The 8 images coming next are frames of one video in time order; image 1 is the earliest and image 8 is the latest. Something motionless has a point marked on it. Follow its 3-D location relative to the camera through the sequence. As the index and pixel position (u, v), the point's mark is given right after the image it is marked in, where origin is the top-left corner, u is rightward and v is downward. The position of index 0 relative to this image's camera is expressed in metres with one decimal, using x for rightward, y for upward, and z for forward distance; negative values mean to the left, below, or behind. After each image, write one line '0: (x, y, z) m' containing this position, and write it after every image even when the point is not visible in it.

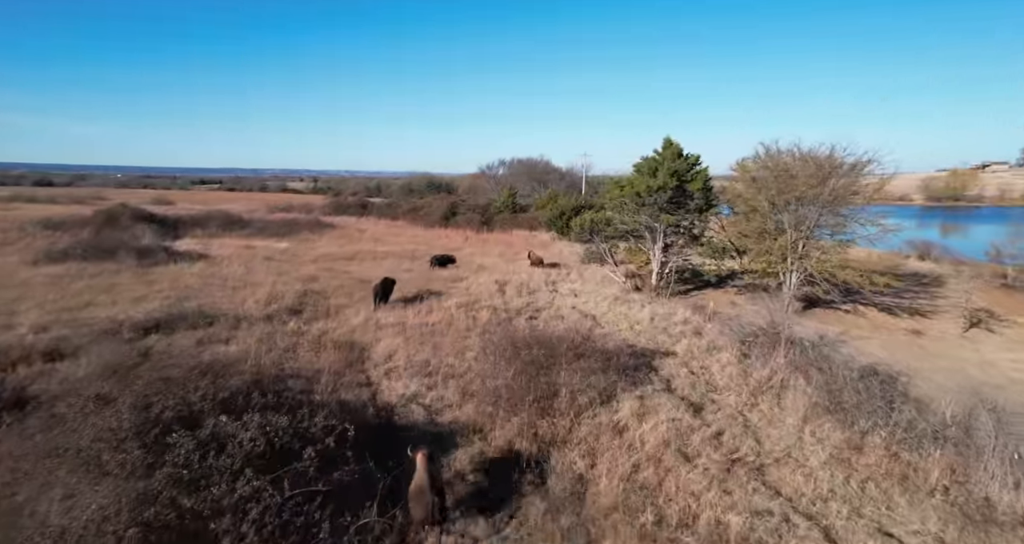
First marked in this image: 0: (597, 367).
0: (+1.5, -1.7, +10.1) m
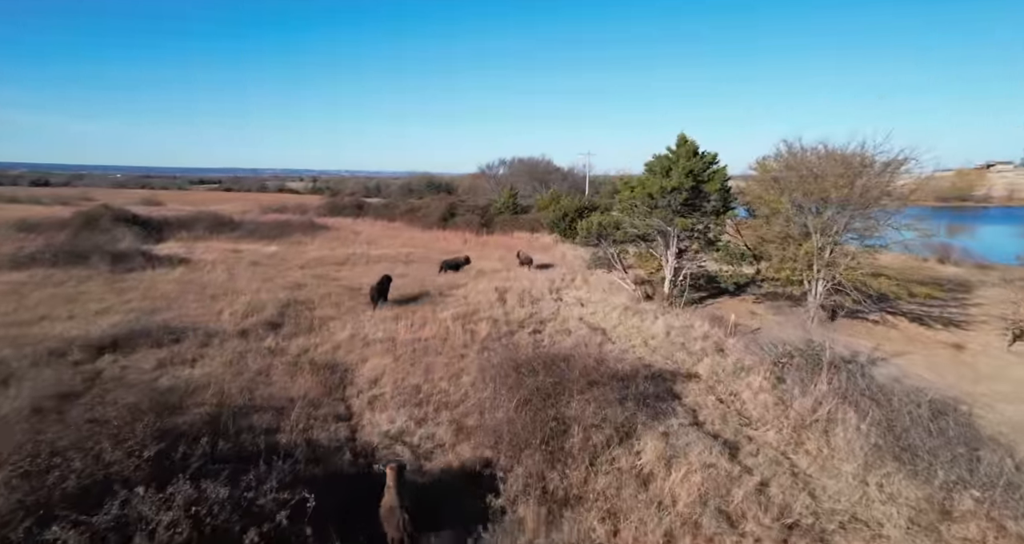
0: (+1.5, -1.9, +8.8) m
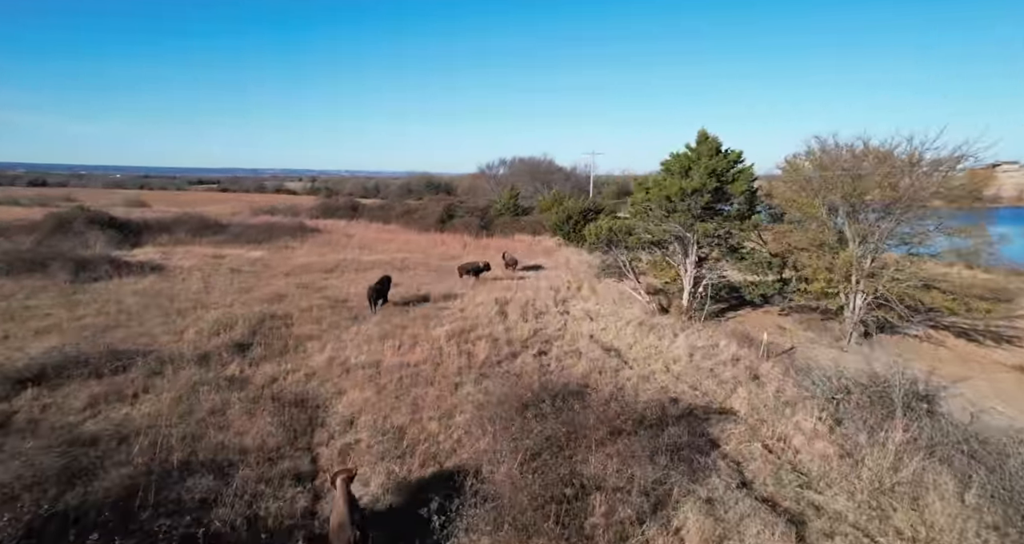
0: (+1.5, -2.2, +7.1) m
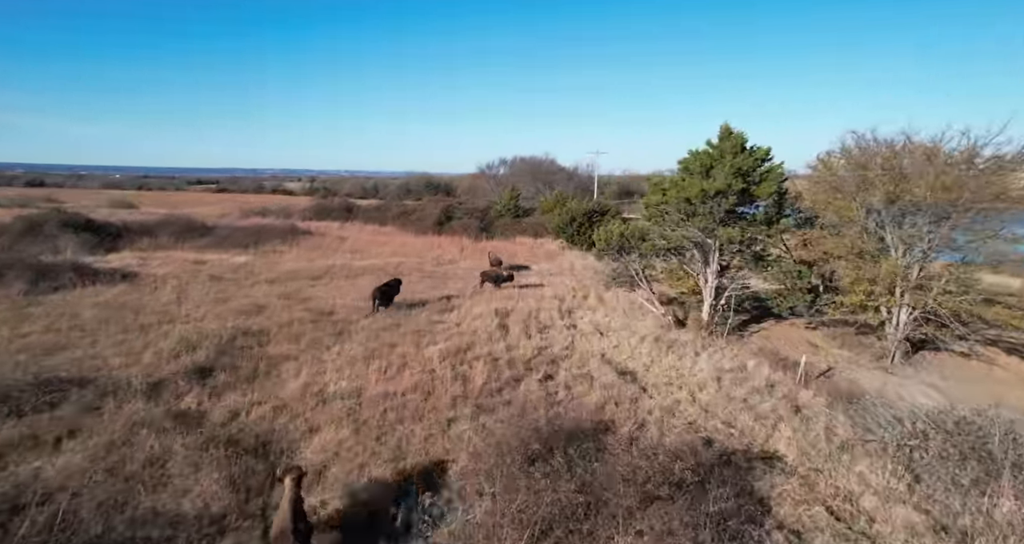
0: (+1.6, -2.4, +5.6) m
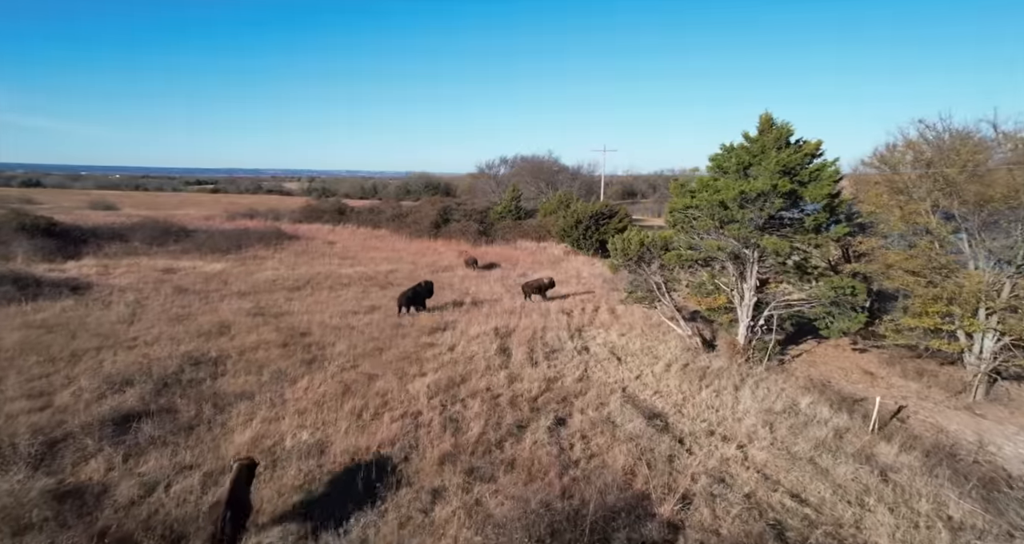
0: (+1.6, -2.7, +3.5) m
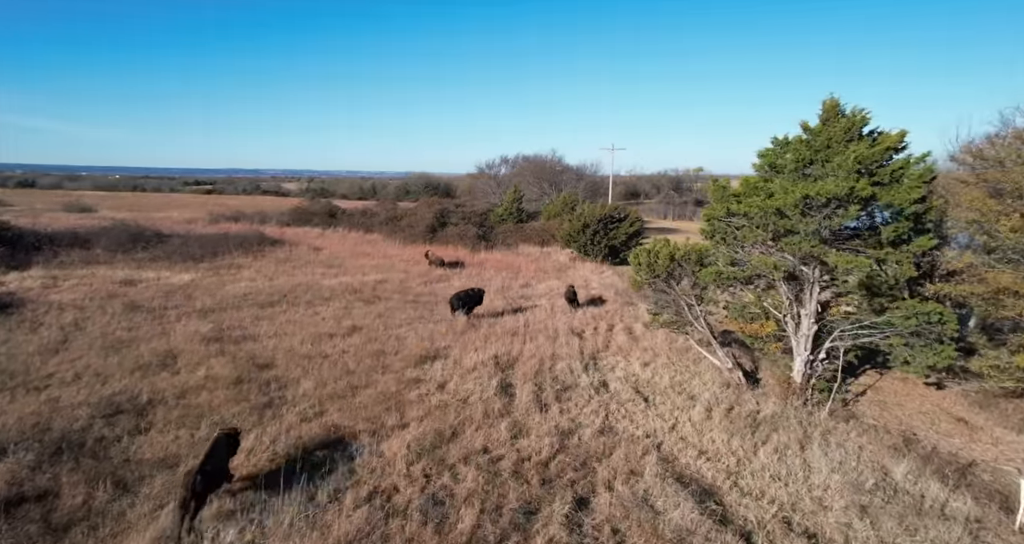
0: (+1.7, -3.1, +1.2) m
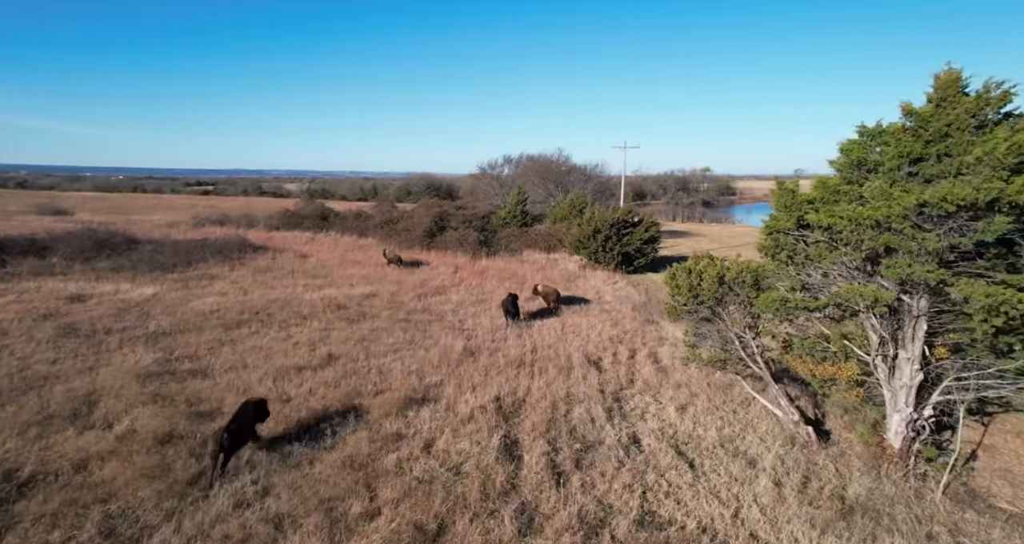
0: (+1.7, -3.5, -1.1) m
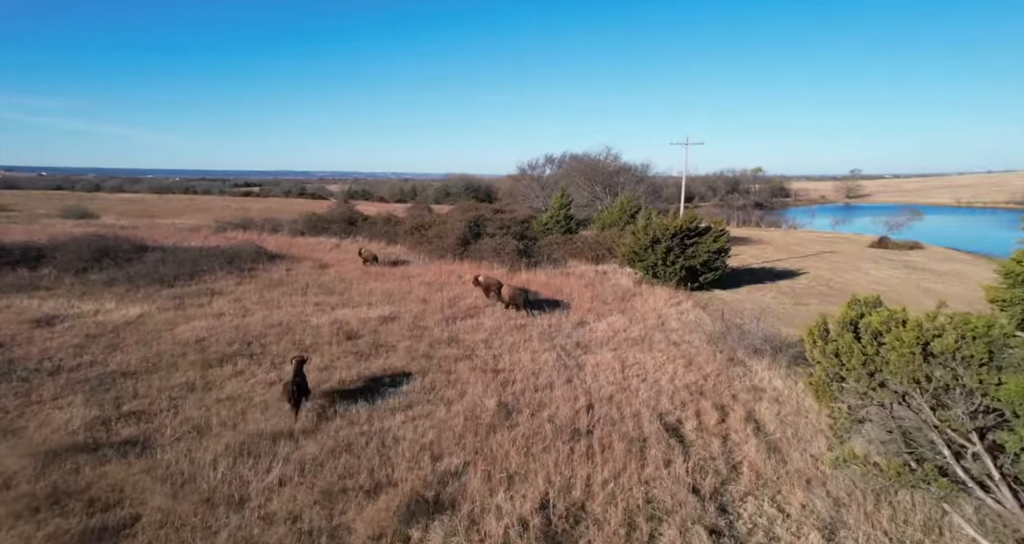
0: (+1.6, -4.0, -4.5) m
